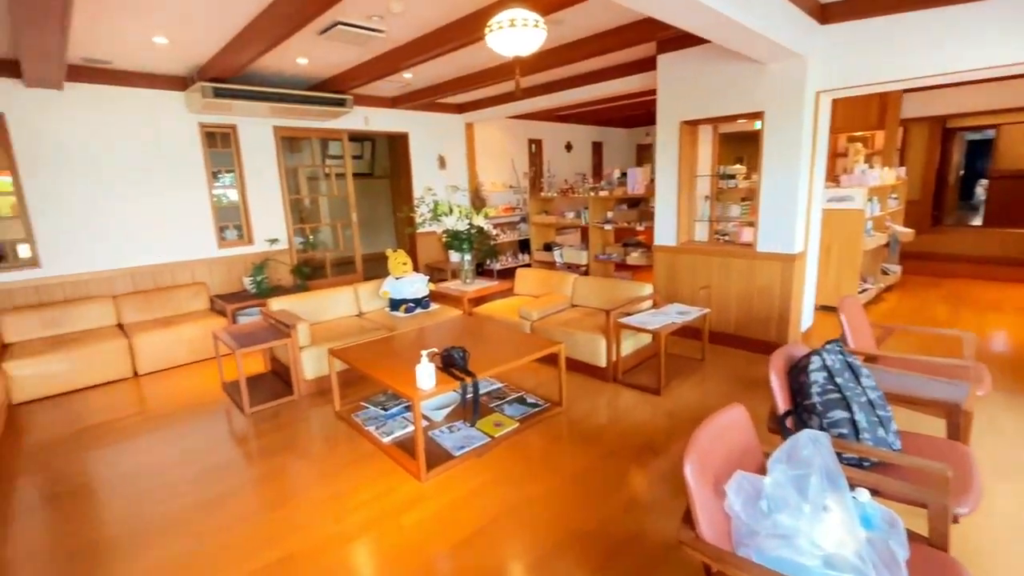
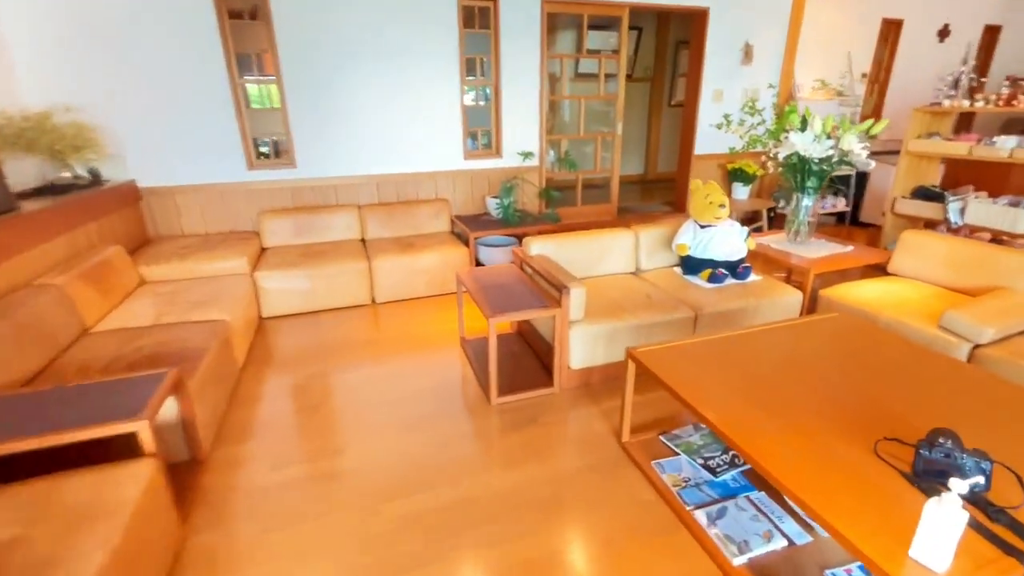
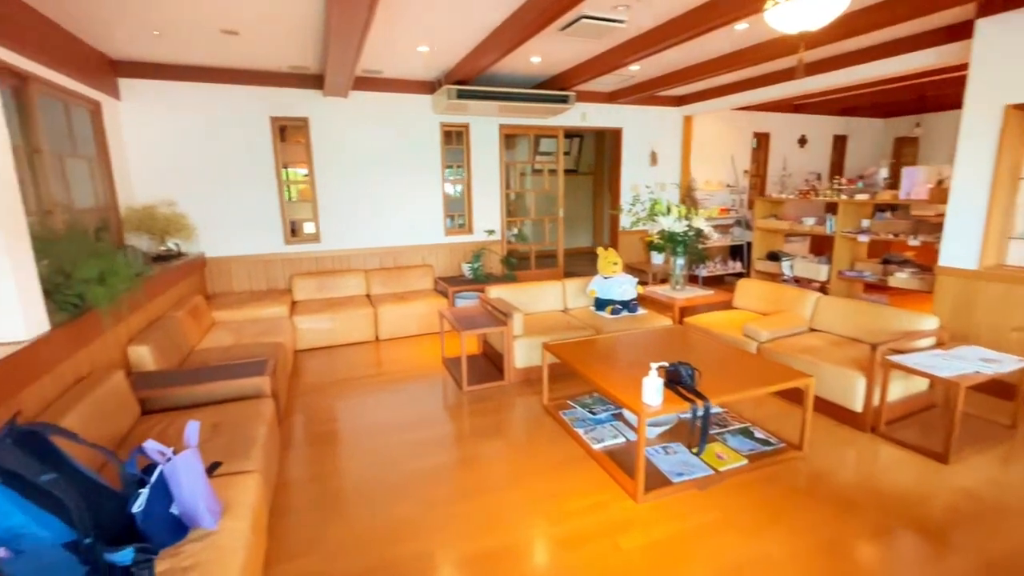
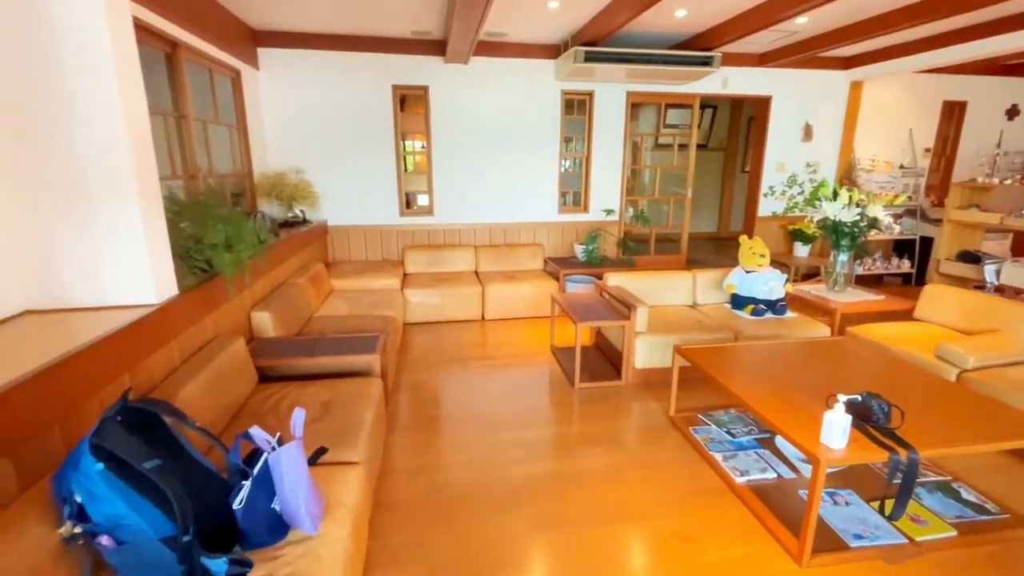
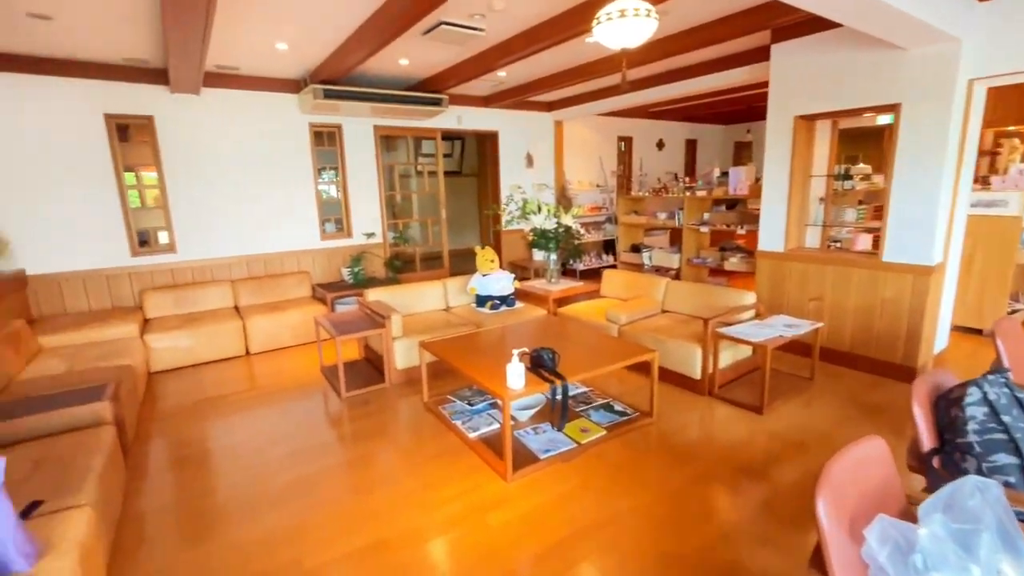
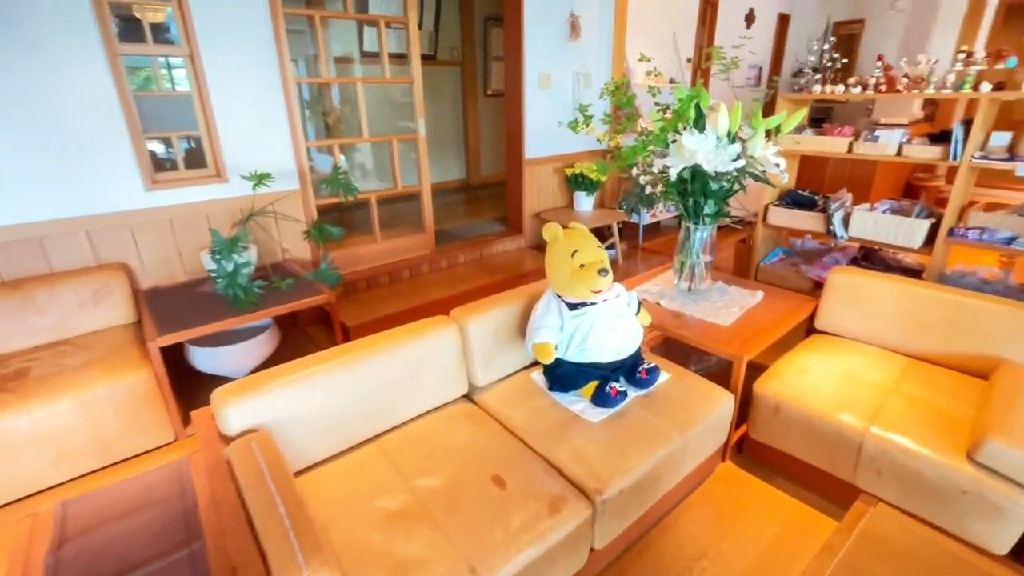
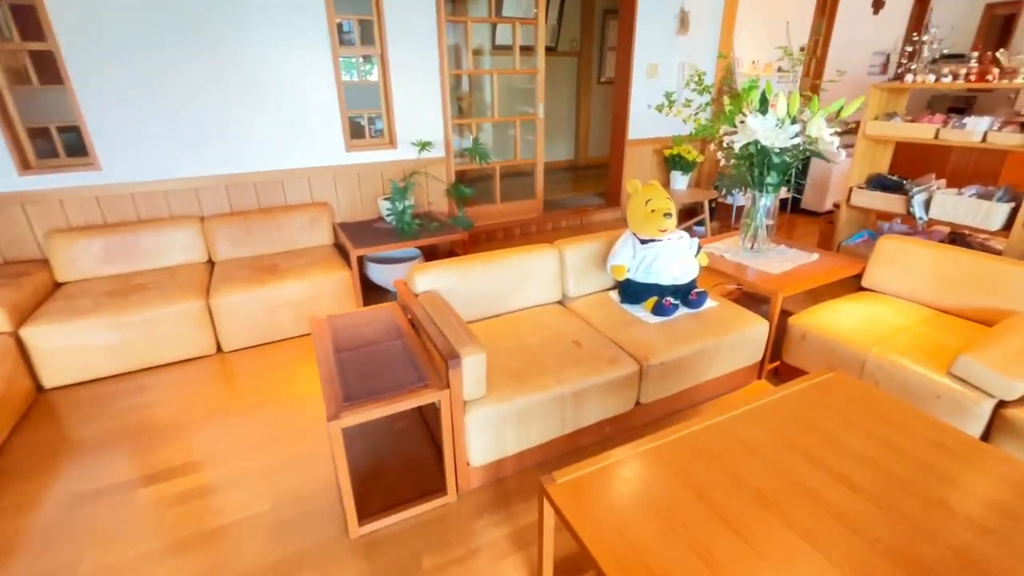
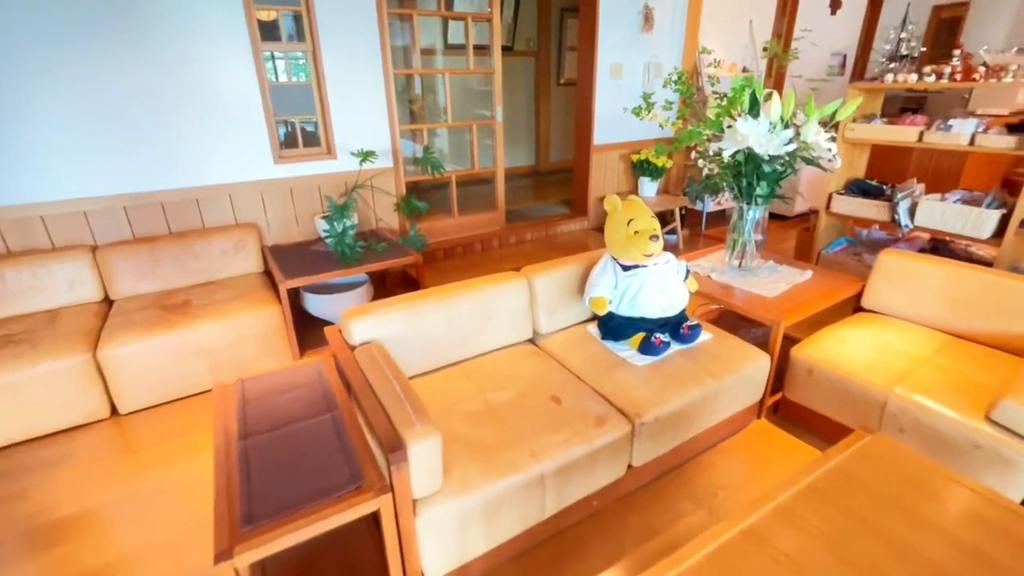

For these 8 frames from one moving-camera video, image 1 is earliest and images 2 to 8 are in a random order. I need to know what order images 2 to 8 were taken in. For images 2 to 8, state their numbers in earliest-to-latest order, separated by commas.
5, 3, 4, 2, 7, 8, 6
